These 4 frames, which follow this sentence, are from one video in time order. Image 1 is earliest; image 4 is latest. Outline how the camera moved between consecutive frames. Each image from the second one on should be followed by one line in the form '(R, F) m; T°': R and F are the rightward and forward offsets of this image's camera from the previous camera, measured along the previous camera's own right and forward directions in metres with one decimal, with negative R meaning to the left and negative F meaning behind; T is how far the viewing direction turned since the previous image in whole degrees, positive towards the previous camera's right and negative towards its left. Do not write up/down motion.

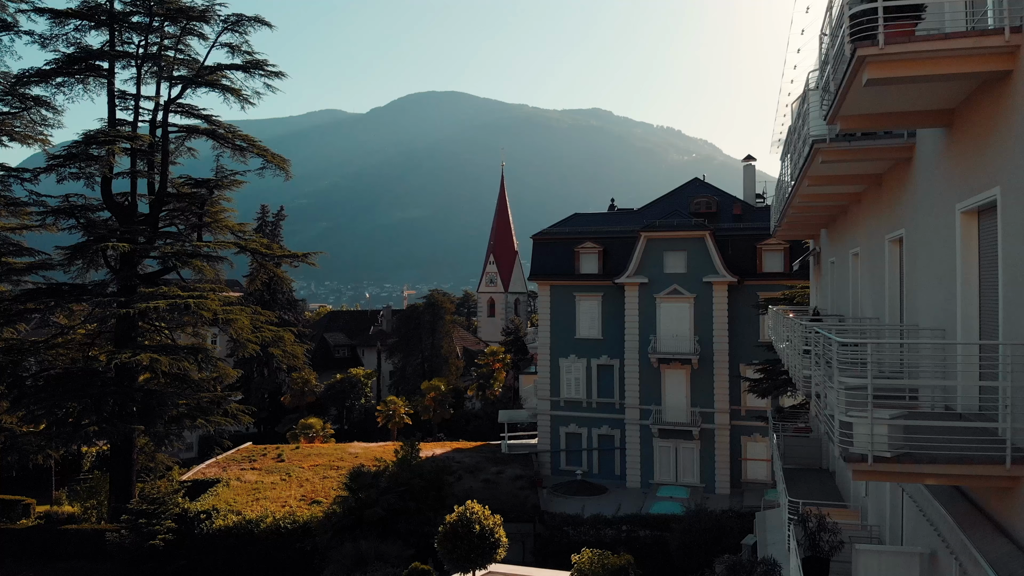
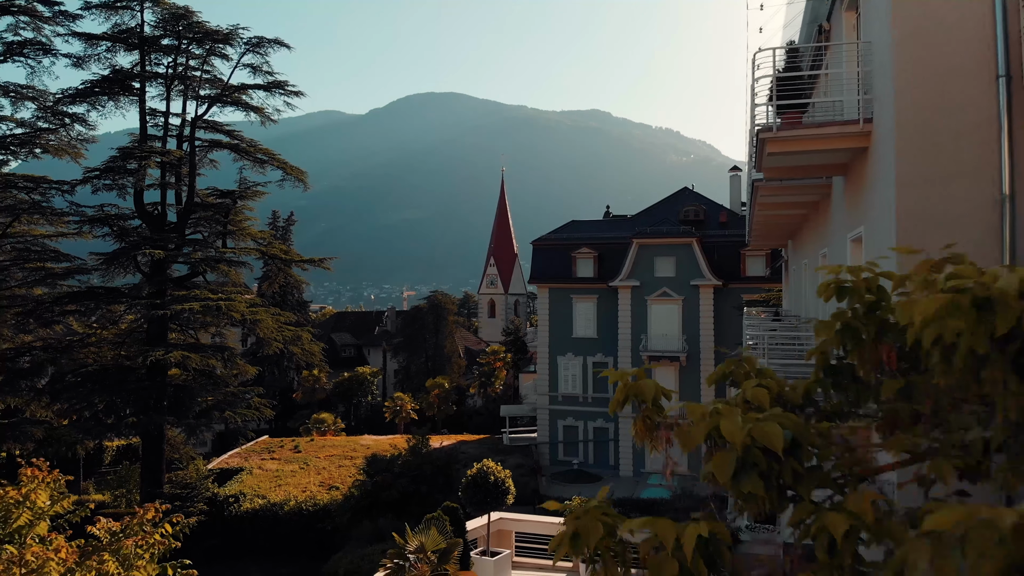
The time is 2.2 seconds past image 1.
(-0.1, -2.7) m; 0°
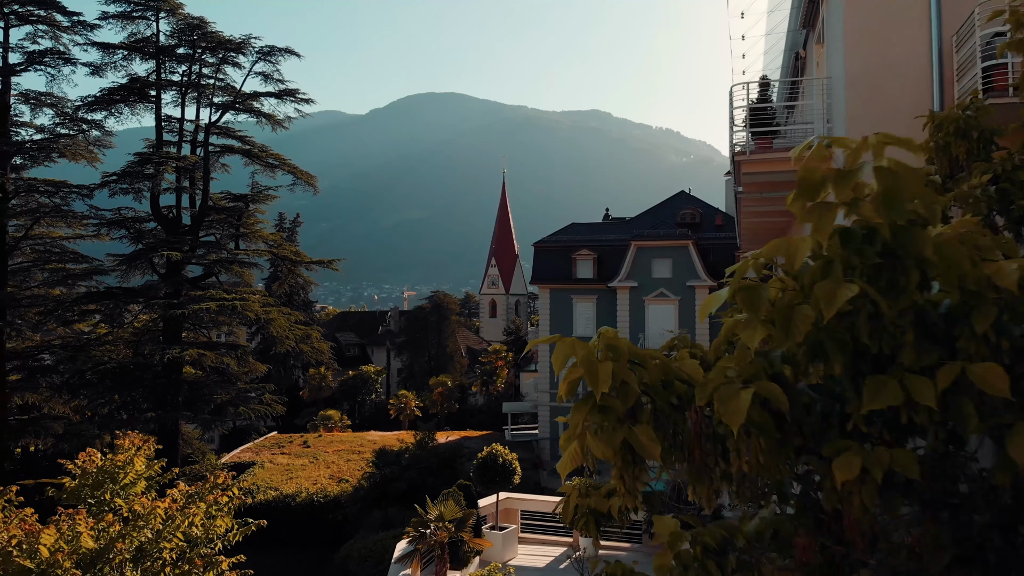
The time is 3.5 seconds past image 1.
(-0.1, -1.3) m; 0°
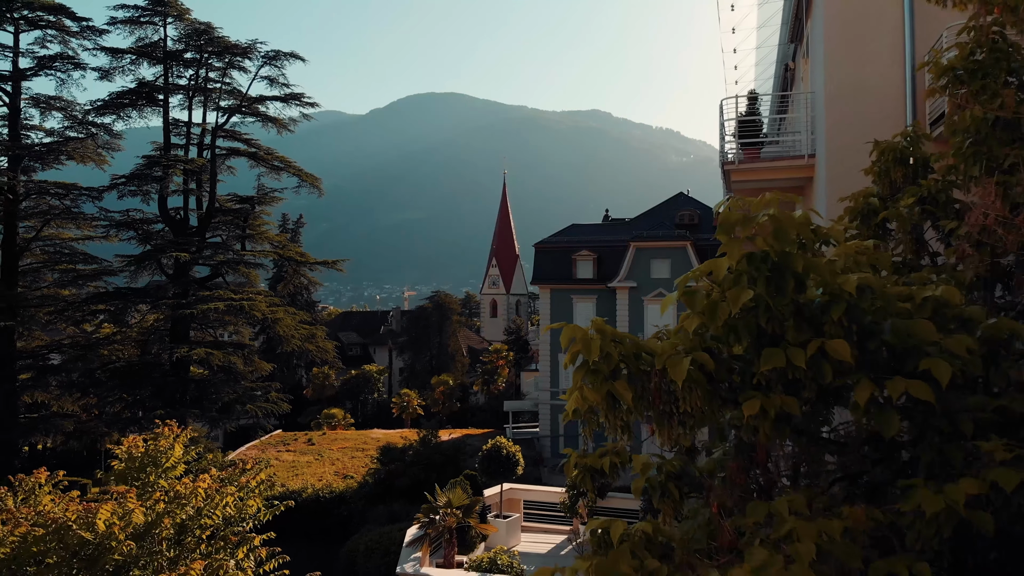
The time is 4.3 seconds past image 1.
(-0.1, -0.7) m; 0°
